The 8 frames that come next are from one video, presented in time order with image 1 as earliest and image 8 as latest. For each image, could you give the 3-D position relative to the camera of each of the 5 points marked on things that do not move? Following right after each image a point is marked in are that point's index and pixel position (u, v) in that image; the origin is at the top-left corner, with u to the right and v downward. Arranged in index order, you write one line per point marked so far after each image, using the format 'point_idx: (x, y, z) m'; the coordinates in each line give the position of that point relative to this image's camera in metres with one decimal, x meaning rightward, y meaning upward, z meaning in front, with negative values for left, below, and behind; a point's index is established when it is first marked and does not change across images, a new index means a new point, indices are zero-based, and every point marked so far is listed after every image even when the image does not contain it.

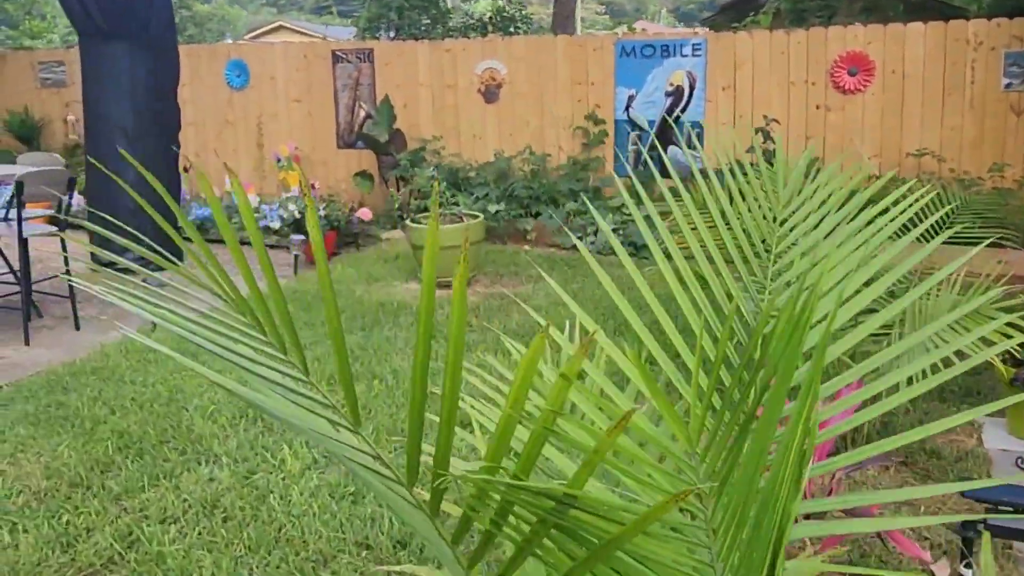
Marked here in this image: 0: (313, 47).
0: (-1.9, +2.3, +8.6) m
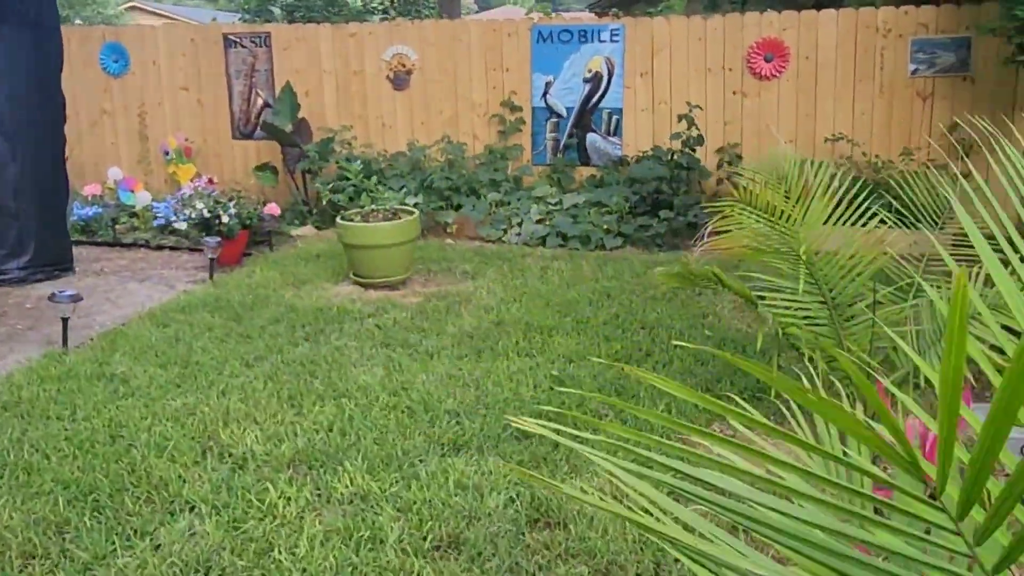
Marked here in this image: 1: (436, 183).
0: (-2.8, +2.3, +7.9) m
1: (-0.6, +0.9, +7.3) m
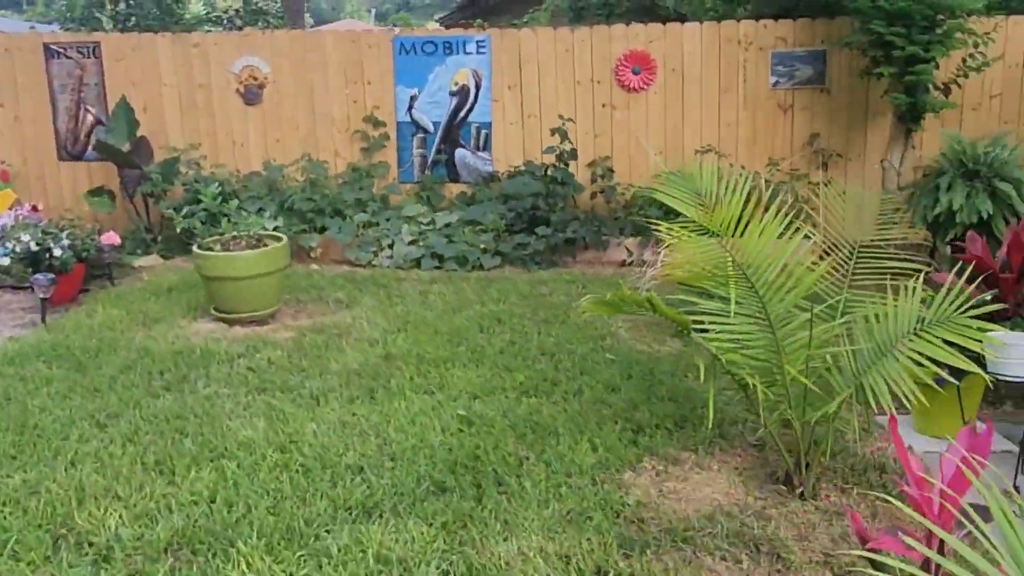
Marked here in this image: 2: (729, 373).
0: (-4.0, +2.0, +7.0) m
1: (-1.7, +0.6, +6.8) m
2: (+0.7, -0.3, +2.8) m
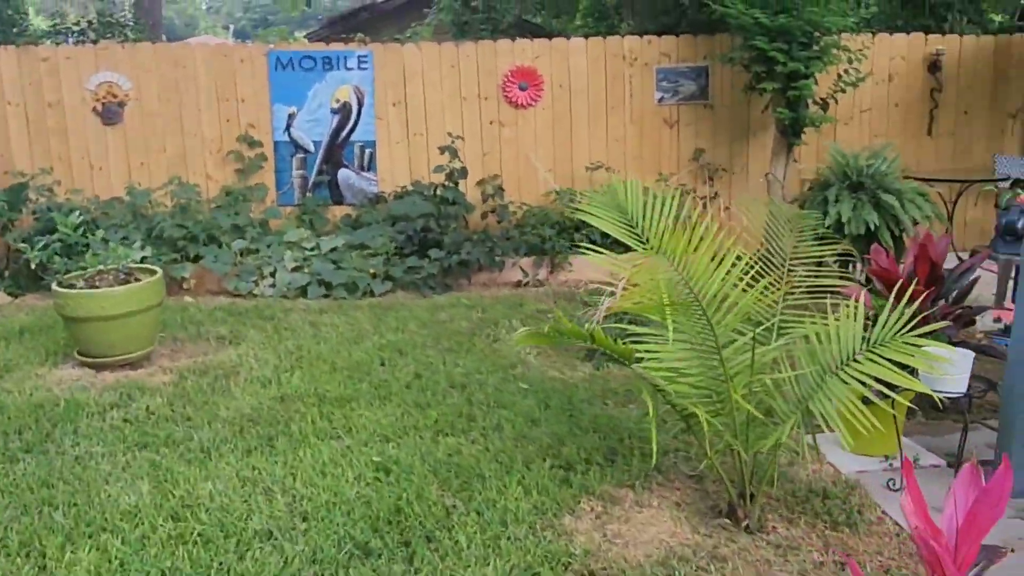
0: (-4.8, +1.7, +6.2) m
1: (-2.4, +0.4, +6.2) m
2: (+0.5, -0.3, +2.6) m
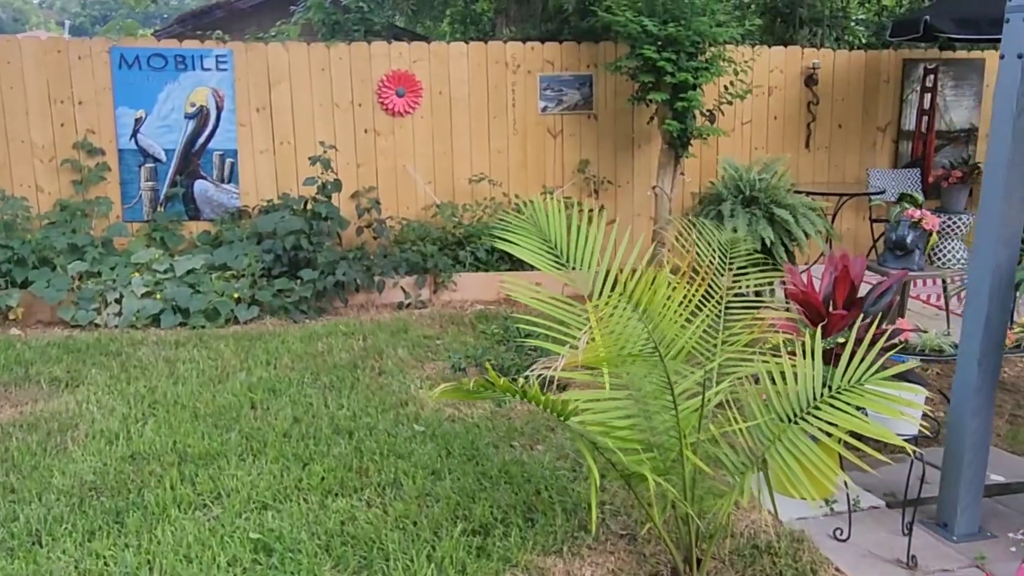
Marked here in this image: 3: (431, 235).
0: (-5.6, +1.4, +4.9) m
1: (-3.2, +0.2, +5.4) m
2: (+0.3, -0.4, +2.2) m
3: (-0.6, +0.4, +6.2) m
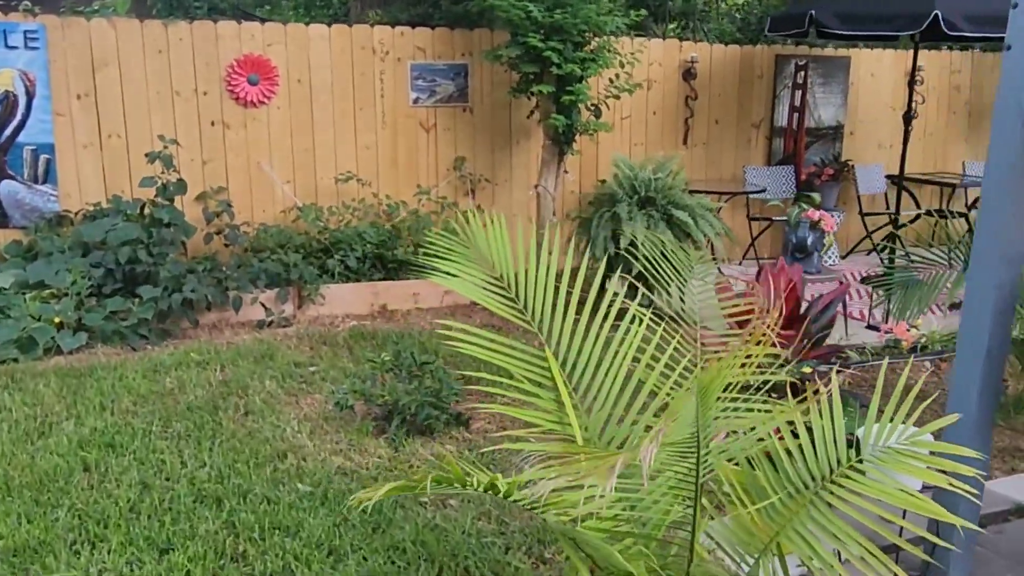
0: (-6.1, +1.2, +3.3) m
1: (-3.8, +0.1, +4.2) m
2: (+0.2, -0.5, +1.7) m
3: (-1.4, +0.3, +5.5) m
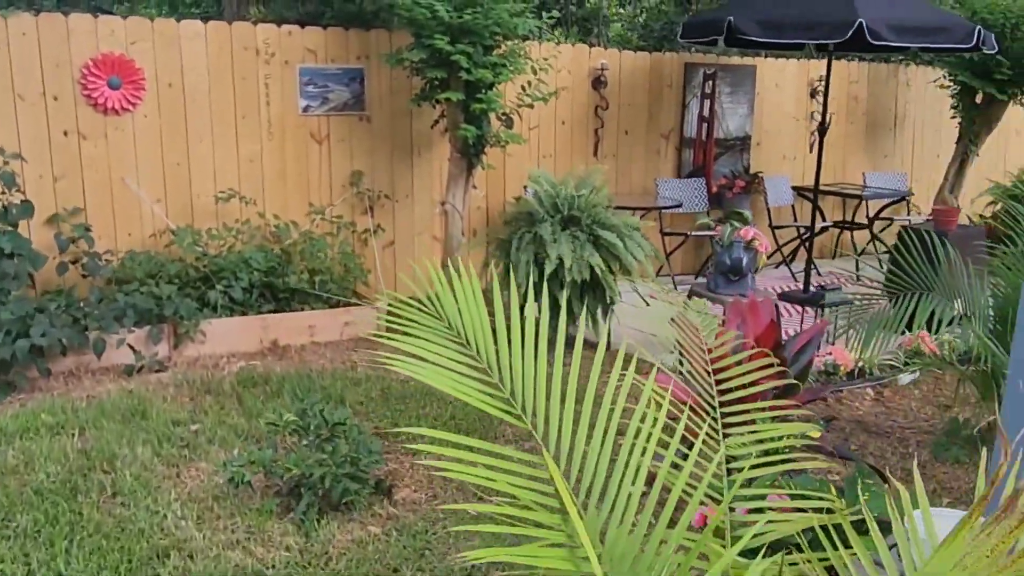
0: (-6.3, +0.9, +2.0) m
1: (-4.1, -0.2, +3.1) m
2: (+0.2, -0.7, +1.2) m
3: (-1.9, +0.1, +4.7) m
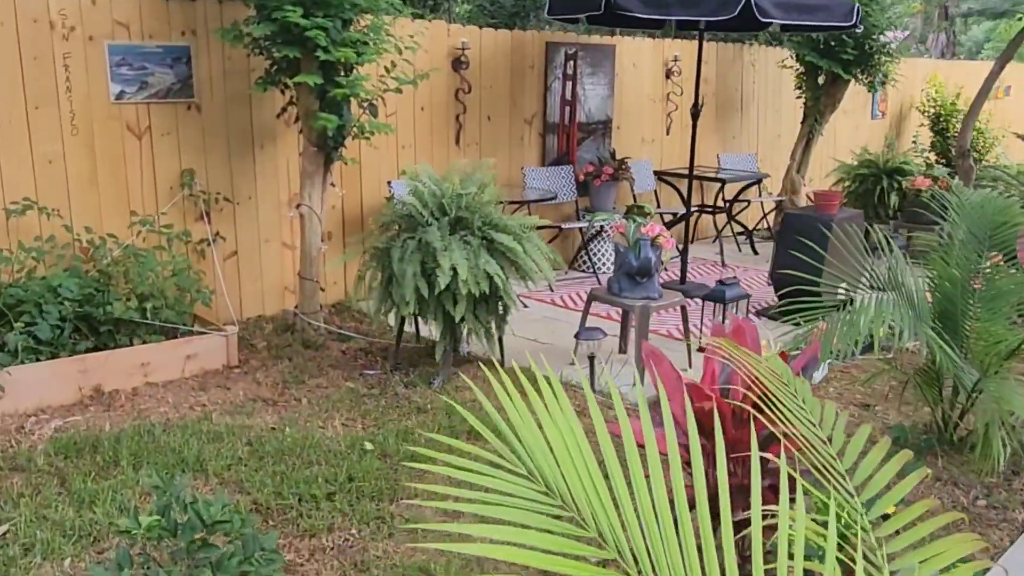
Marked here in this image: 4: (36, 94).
0: (-6.1, +0.5, 0.0) m
1: (-4.2, -0.5, +1.6) m
2: (+0.4, -0.8, +0.6) m
3: (-2.3, -0.1, +3.6) m
4: (-2.2, +0.9, +4.1) m
